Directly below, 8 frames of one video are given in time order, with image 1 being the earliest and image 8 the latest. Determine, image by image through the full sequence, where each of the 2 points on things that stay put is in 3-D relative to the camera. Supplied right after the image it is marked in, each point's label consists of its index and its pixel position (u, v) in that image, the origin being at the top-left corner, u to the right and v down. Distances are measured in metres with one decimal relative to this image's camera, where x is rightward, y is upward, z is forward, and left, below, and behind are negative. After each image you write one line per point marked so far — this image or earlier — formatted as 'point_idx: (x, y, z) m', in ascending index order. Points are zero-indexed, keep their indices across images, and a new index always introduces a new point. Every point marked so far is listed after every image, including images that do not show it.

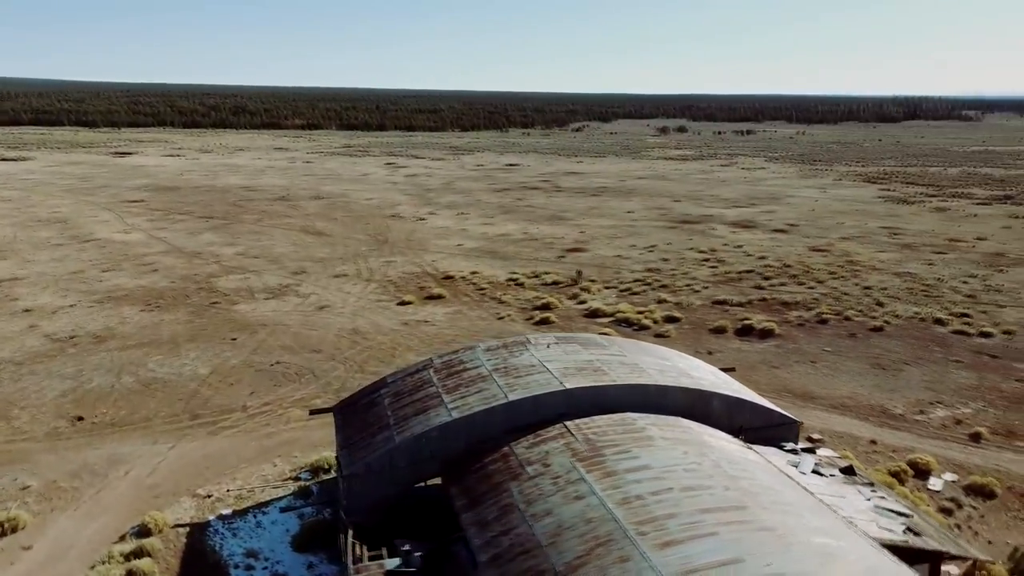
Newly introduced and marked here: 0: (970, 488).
0: (+11.3, -4.9, +19.9) m
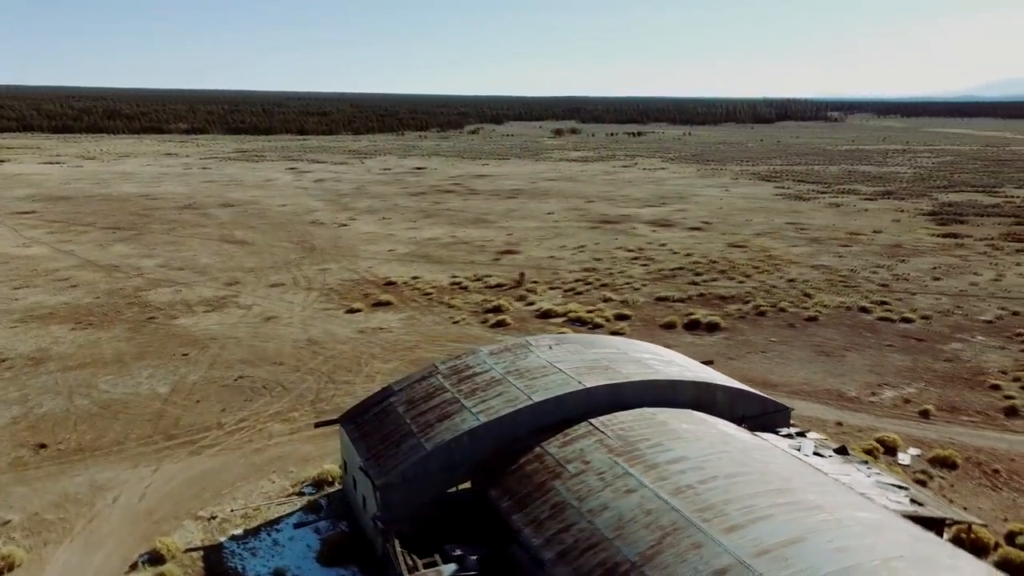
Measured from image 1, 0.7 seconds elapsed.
0: (+11.5, -4.6, +21.8) m
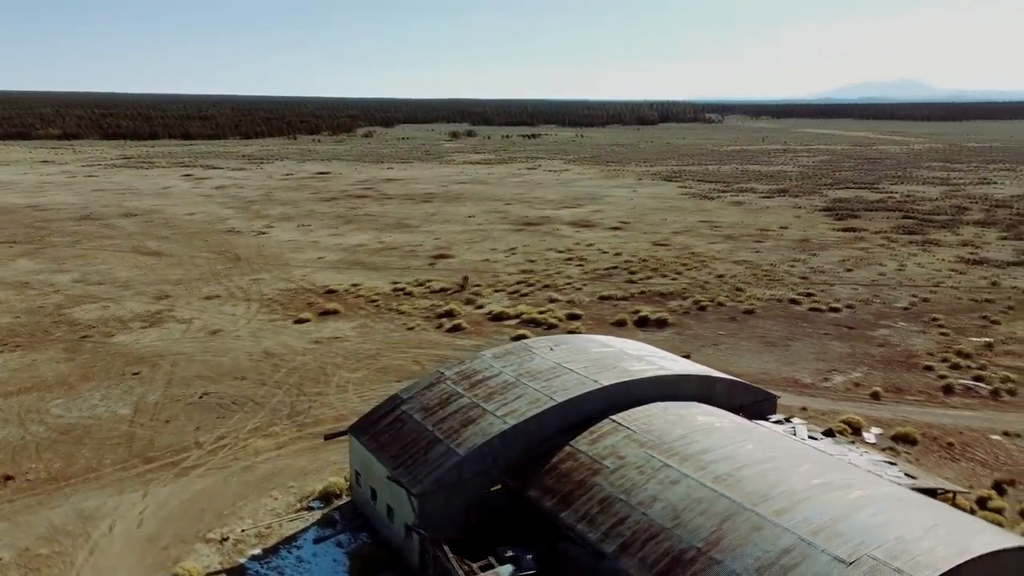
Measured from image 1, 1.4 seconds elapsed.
0: (+11.3, -4.4, +23.7) m
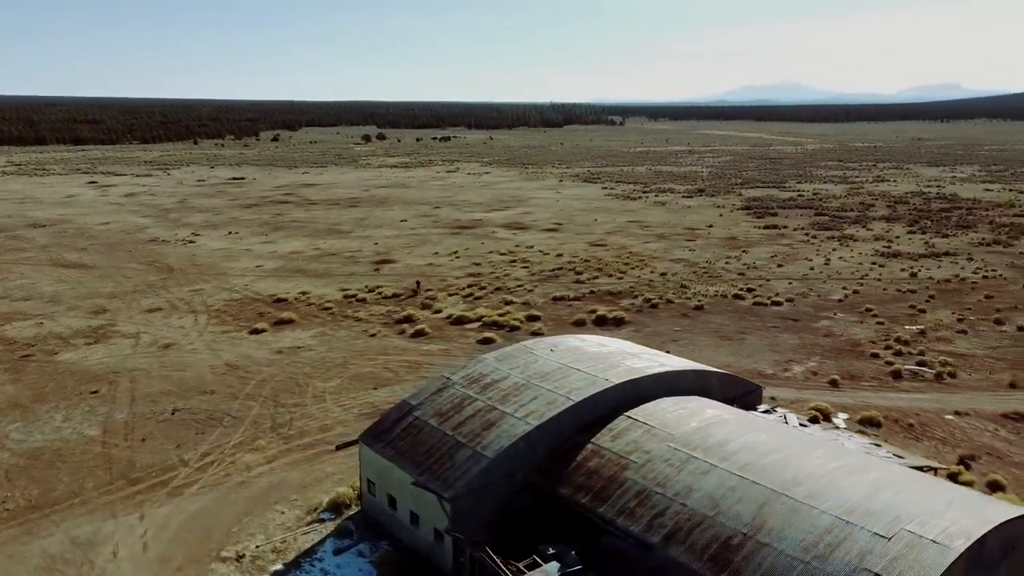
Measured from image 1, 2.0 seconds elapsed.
0: (+11.1, -4.2, +25.3) m
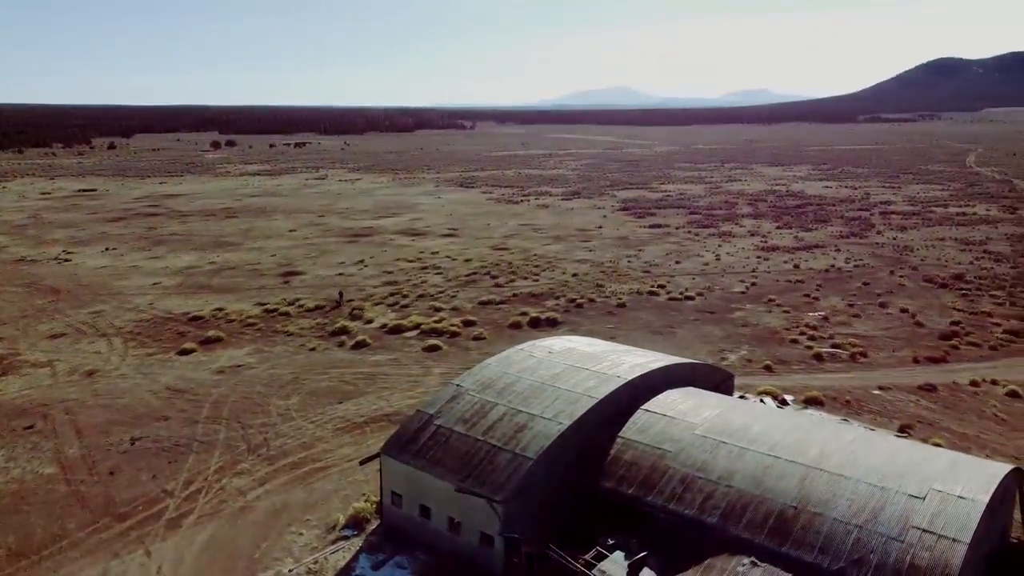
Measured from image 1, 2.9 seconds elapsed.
0: (+10.3, -3.9, +27.8) m
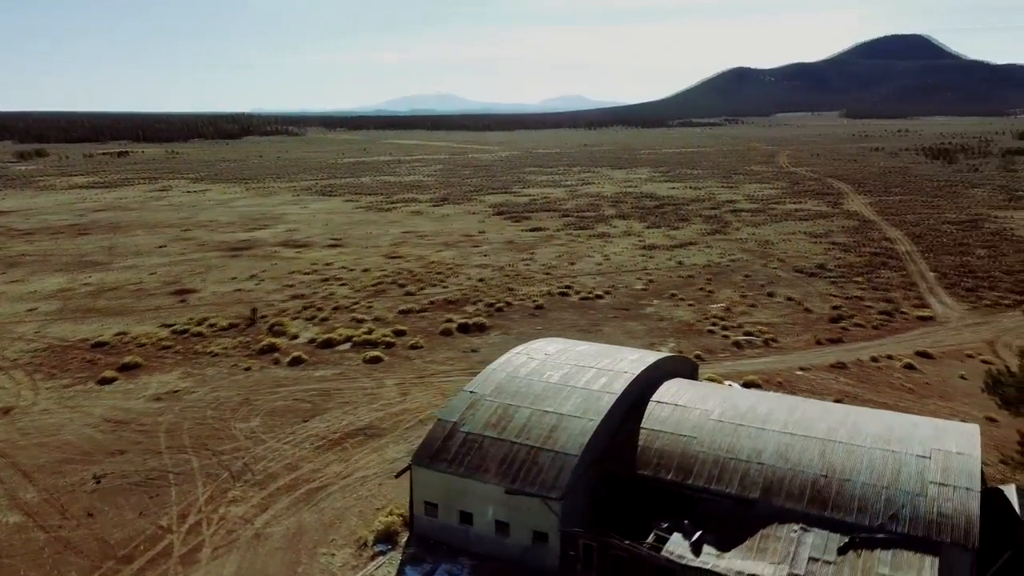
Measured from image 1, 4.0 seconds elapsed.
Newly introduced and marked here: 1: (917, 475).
0: (+9.0, -3.6, +30.4) m
1: (+8.6, -4.0, +17.1) m
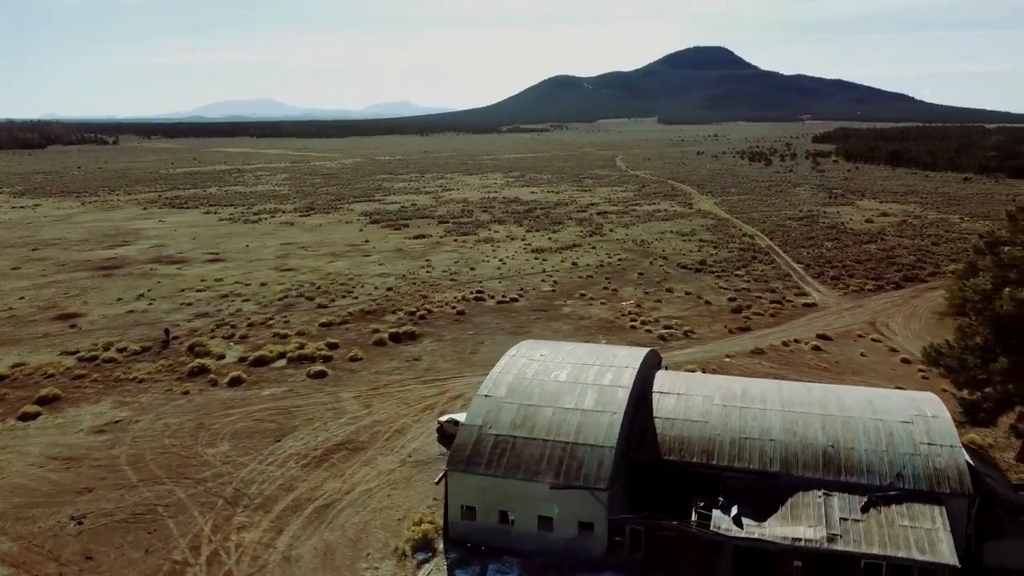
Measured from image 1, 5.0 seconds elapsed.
0: (+7.3, -3.5, +32.8) m
1: (+9.7, -3.7, +19.7) m
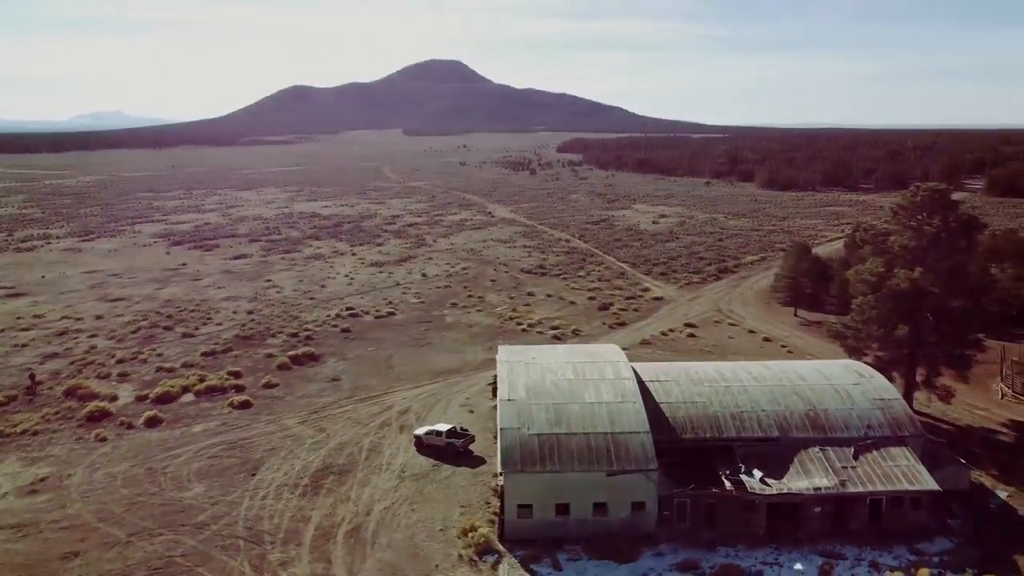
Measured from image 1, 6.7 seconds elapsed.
0: (+4.1, -3.5, +35.7) m
1: (+10.4, -3.2, +24.0) m
